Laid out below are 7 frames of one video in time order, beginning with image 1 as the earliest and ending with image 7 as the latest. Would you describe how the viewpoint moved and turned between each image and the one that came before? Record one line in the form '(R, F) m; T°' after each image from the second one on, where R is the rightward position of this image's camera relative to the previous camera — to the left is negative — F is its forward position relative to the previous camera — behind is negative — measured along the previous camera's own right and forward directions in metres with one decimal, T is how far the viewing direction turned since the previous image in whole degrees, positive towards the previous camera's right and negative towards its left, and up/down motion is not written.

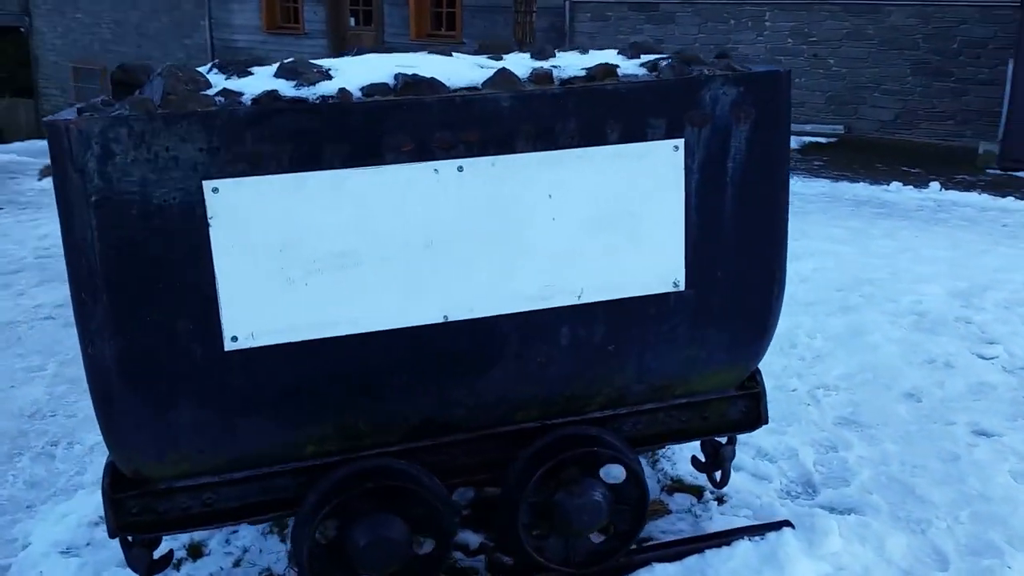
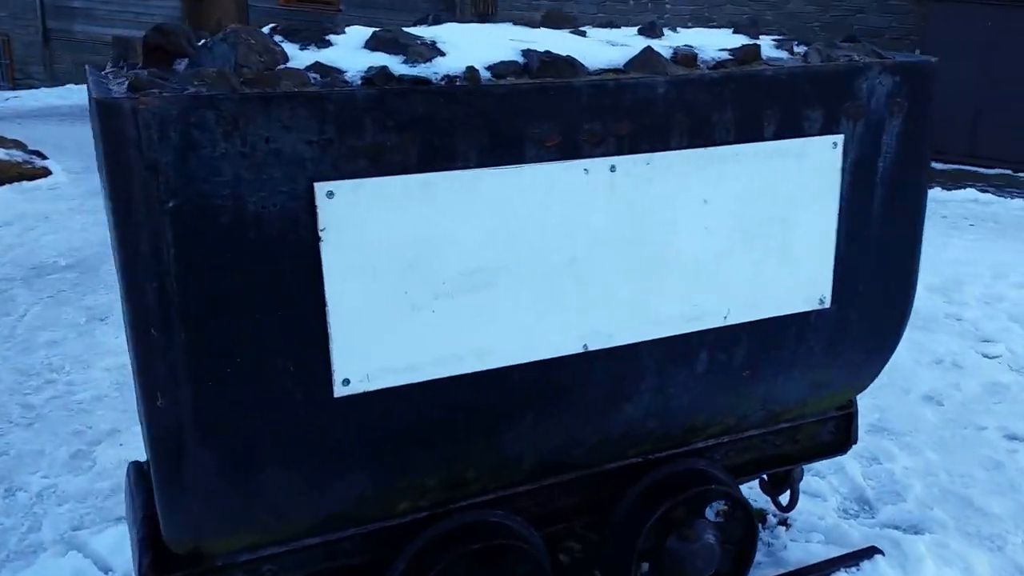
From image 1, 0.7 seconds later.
(-0.4, +0.3) m; +10°
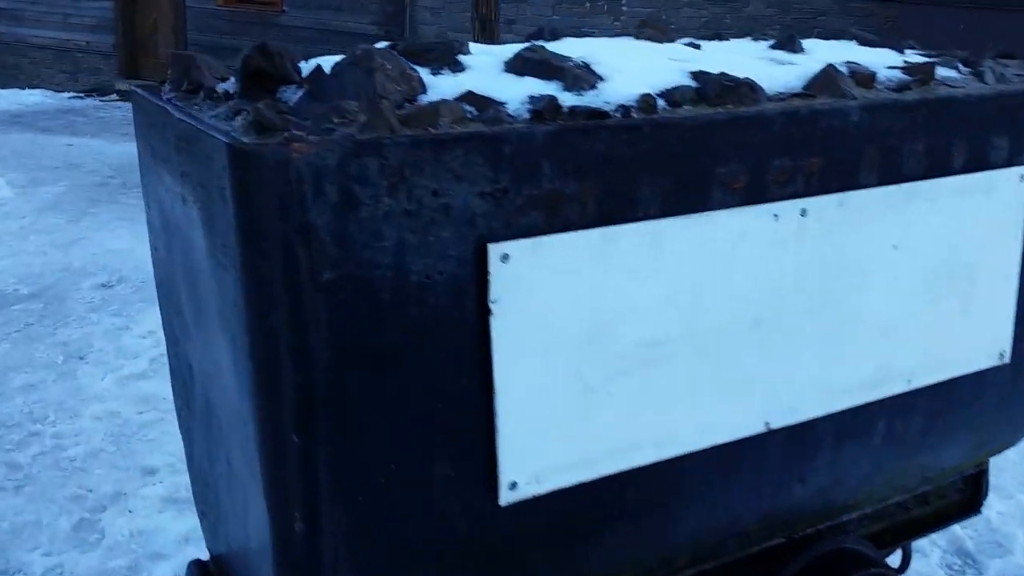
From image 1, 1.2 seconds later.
(-0.3, +0.2) m; +4°
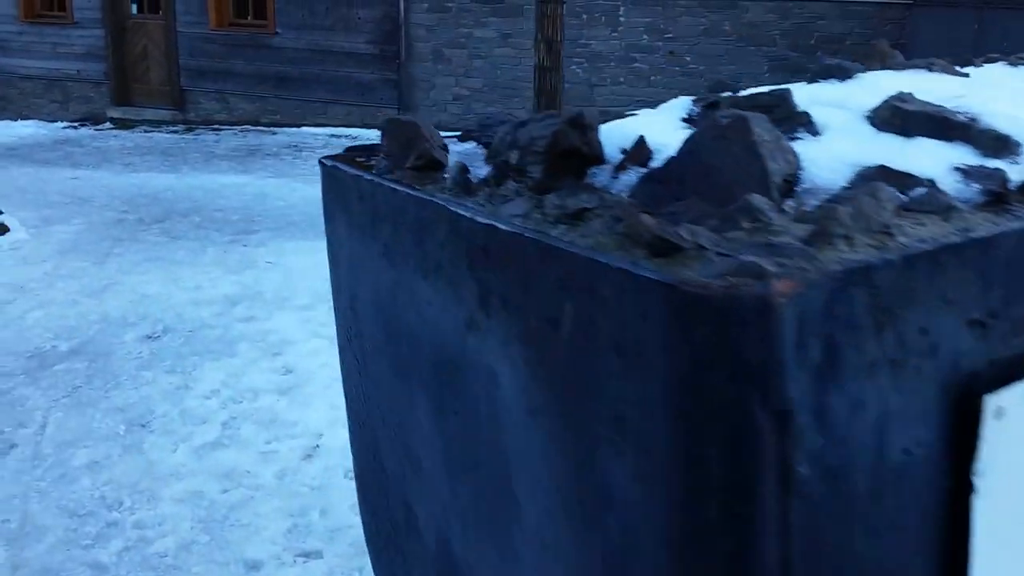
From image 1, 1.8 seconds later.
(-0.3, +0.3) m; +2°
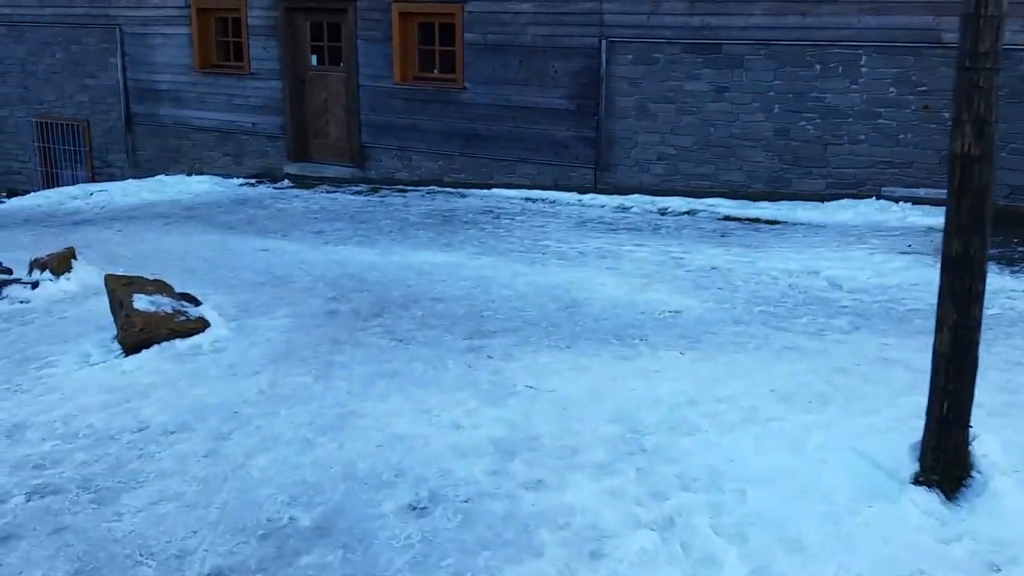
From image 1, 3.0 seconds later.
(-0.8, +1.0) m; -7°
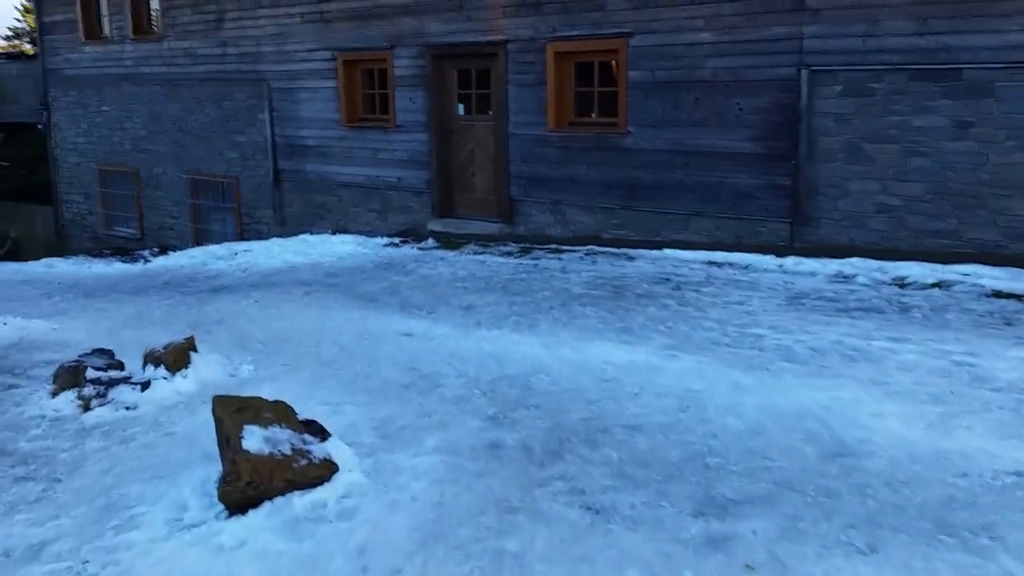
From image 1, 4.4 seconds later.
(-0.4, +1.6) m; -8°
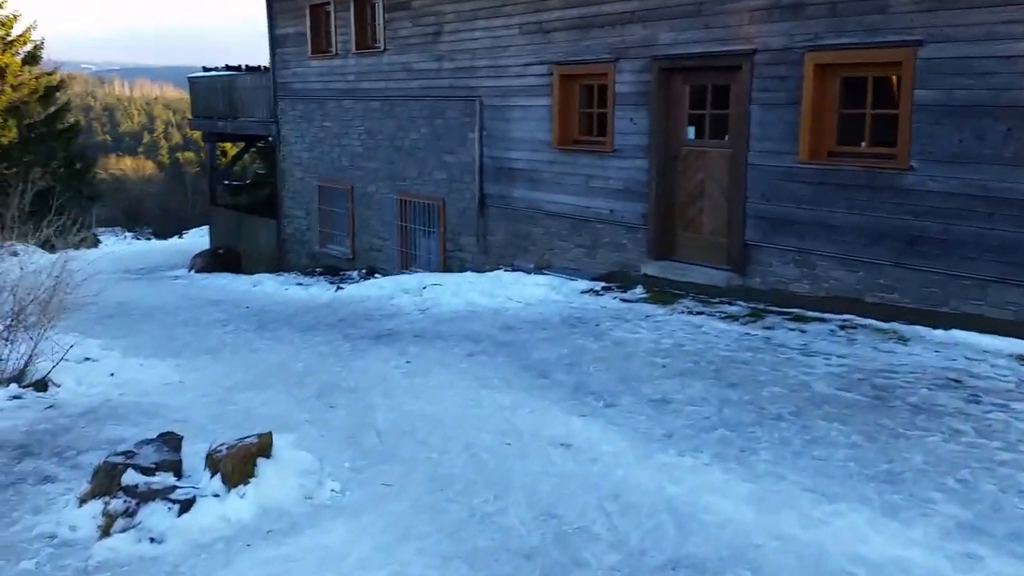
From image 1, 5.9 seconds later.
(+0.2, +2.3) m; -14°
